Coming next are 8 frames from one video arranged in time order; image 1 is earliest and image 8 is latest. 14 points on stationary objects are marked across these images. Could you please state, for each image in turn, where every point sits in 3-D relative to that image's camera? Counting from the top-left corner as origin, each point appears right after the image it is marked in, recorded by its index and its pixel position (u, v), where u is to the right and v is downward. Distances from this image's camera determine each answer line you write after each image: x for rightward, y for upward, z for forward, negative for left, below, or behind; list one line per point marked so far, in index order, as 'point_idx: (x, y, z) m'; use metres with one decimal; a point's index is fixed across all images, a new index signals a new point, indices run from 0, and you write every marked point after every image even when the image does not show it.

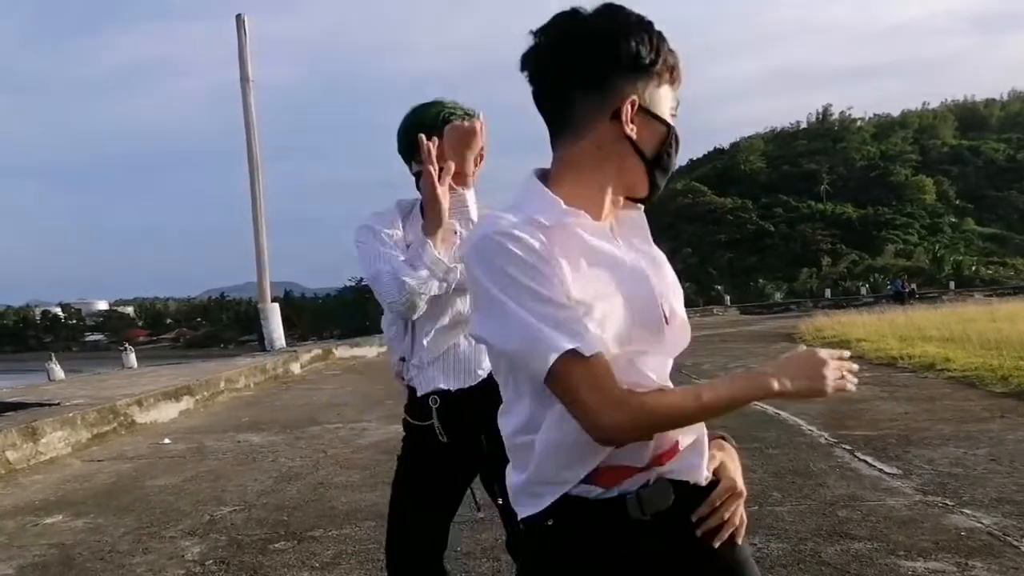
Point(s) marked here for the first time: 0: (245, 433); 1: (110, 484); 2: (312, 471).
0: (-2.8, -1.5, +7.2) m
1: (-3.0, -1.5, +5.1) m
2: (-1.5, -1.4, +5.2) m
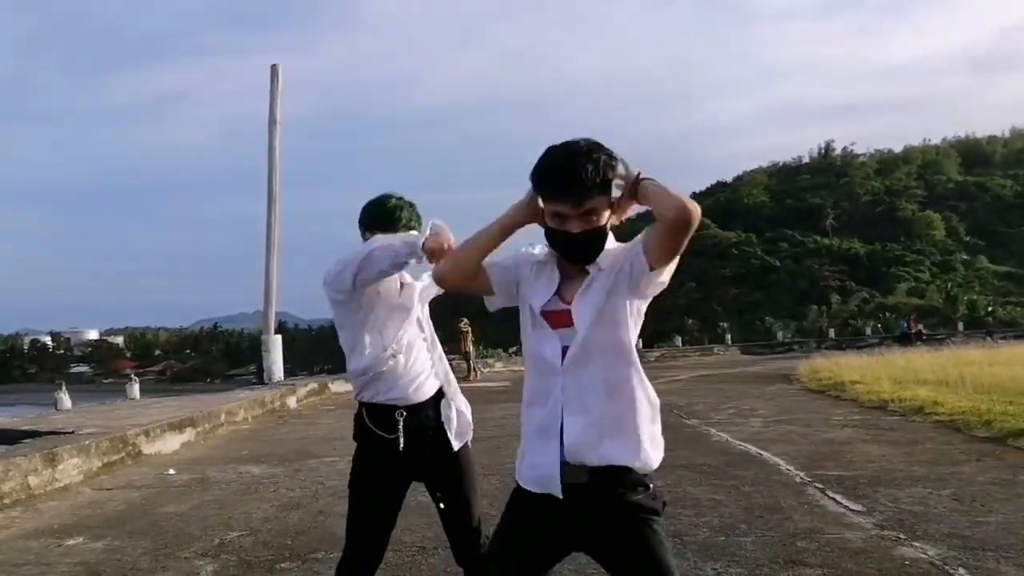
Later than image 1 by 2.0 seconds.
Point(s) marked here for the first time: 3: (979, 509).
0: (-2.9, -1.9, +7.5) m
1: (-3.1, -1.8, +5.5) m
2: (-1.6, -1.7, +5.6) m
3: (+4.1, -1.9, +6.0) m
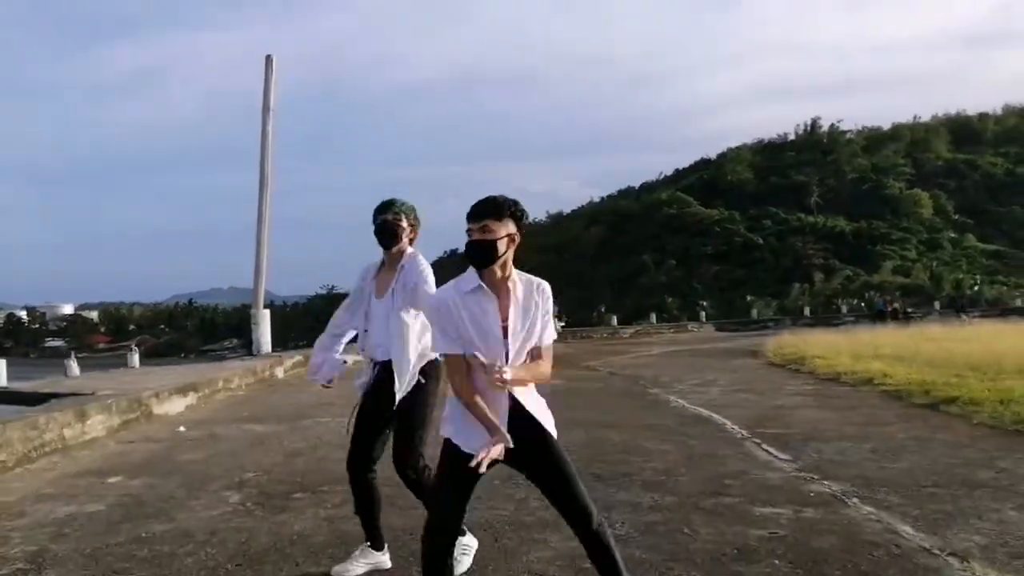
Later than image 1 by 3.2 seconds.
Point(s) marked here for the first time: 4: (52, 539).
0: (-3.2, -1.6, +8.3) m
1: (-3.3, -1.5, +6.2) m
2: (-1.9, -1.5, +6.4) m
3: (+3.8, -1.7, +7.0) m
4: (-2.6, -1.4, +3.8) m
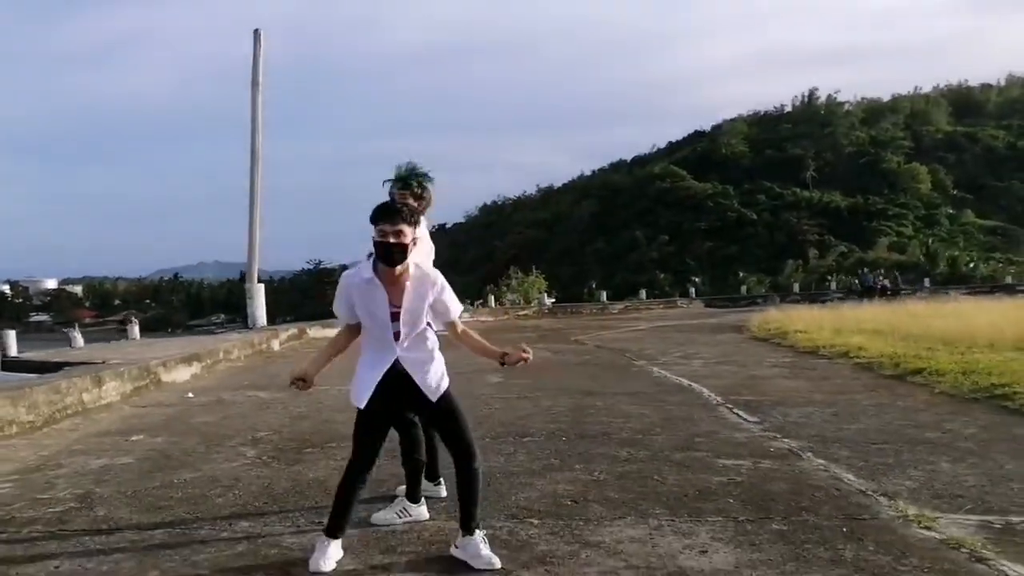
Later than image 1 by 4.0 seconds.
0: (-3.4, -1.3, +8.8) m
1: (-3.4, -1.3, +6.7) m
2: (-2.0, -1.3, +6.9) m
3: (+3.7, -1.4, +7.6) m
4: (-2.6, -1.2, +4.3) m
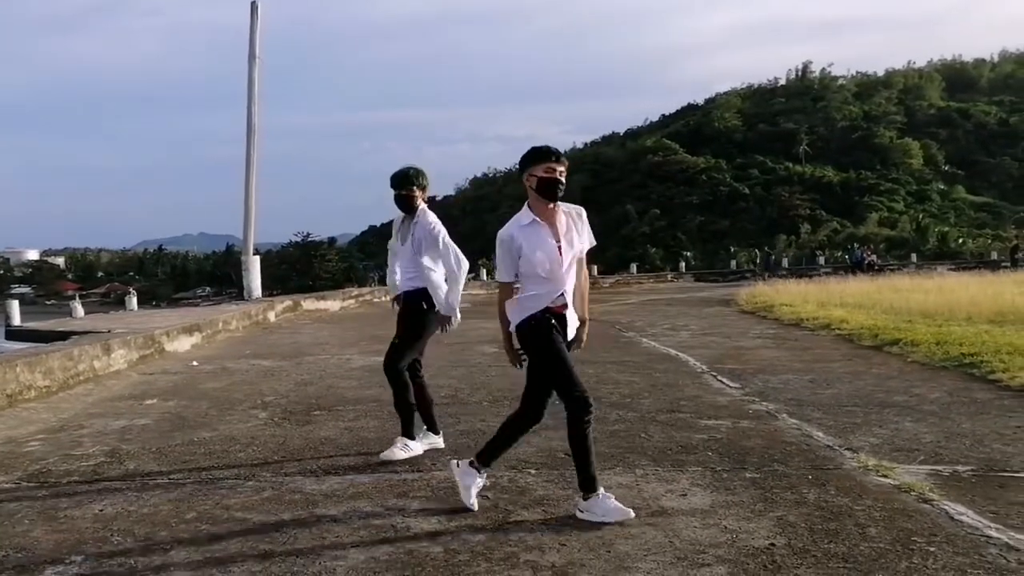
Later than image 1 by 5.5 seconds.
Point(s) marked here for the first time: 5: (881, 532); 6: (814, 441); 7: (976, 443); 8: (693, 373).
0: (-3.4, -0.9, +9.1) m
1: (-3.5, -1.0, +7.0) m
2: (-2.0, -1.0, +7.2) m
3: (+3.6, -1.1, +8.0) m
4: (-2.6, -1.0, +4.6) m
5: (+1.6, -1.0, +2.9) m
6: (+2.1, -1.1, +4.8) m
7: (+3.1, -1.1, +4.7) m
8: (+2.2, -1.1, +8.4) m
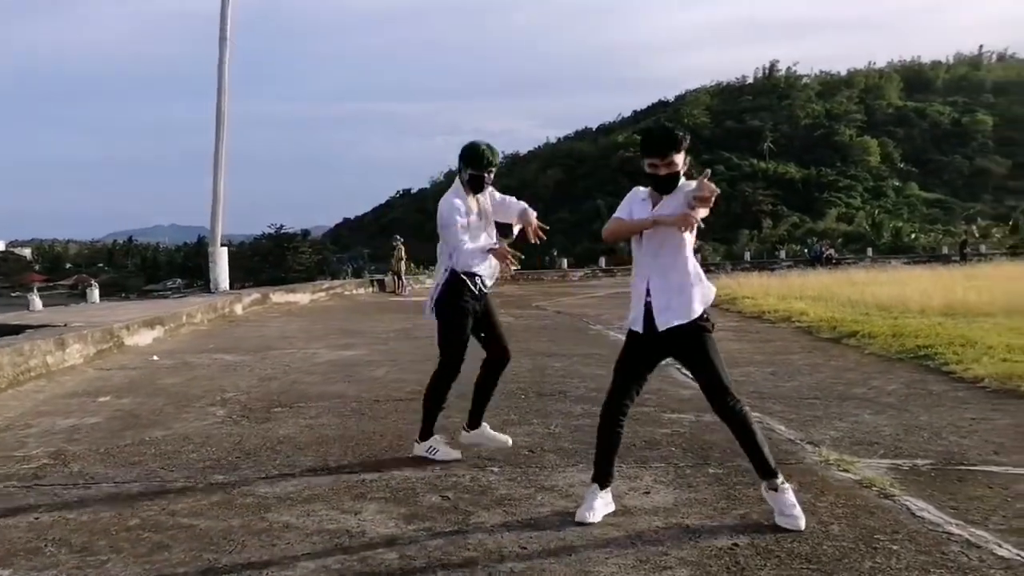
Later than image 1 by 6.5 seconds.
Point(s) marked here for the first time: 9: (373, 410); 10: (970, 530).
0: (-3.8, -0.8, +8.9) m
1: (-3.8, -0.9, +6.8) m
2: (-2.4, -0.9, +7.1) m
3: (+3.3, -1.1, +8.1) m
4: (-2.9, -1.0, +4.4) m
5: (+1.4, -1.0, +2.9) m
6: (+1.9, -1.0, +4.8) m
7: (+2.9, -1.0, +4.7) m
8: (+1.8, -1.0, +8.4) m
9: (-1.1, -0.9, +5.1) m
10: (+1.9, -1.0, +2.9) m
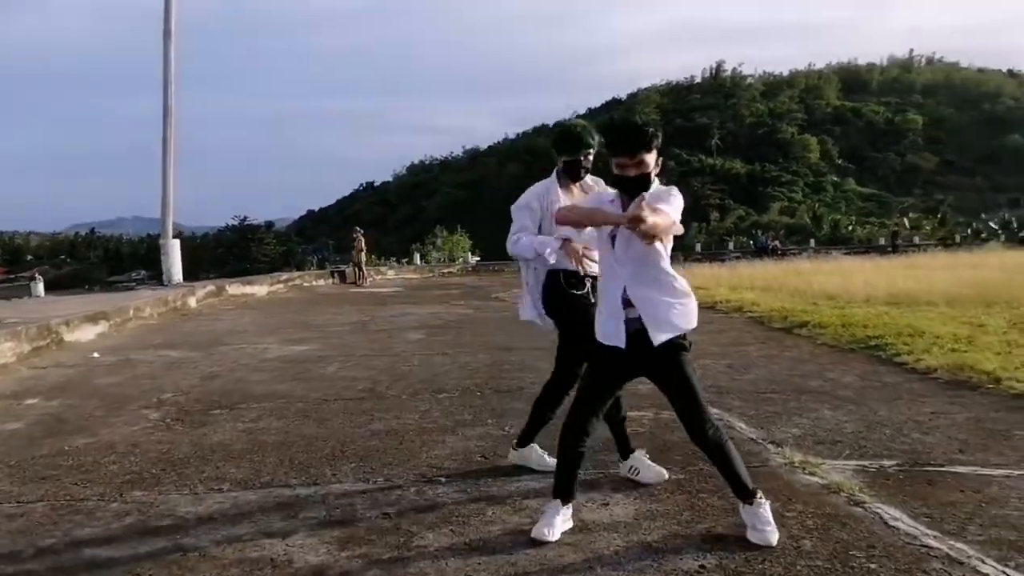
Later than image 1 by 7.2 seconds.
0: (-4.3, -0.8, +8.4) m
1: (-4.2, -0.9, +6.4) m
2: (-2.7, -0.8, +6.7) m
3: (+2.8, -1.0, +7.9) m
4: (-3.1, -1.0, +4.0) m
5: (+1.2, -1.0, +2.7) m
6: (+1.6, -1.0, +4.6) m
7: (+2.6, -1.0, +4.6) m
8: (+1.4, -0.9, +8.2) m
9: (-1.4, -0.9, +4.8) m
10: (+1.7, -1.0, +2.7) m
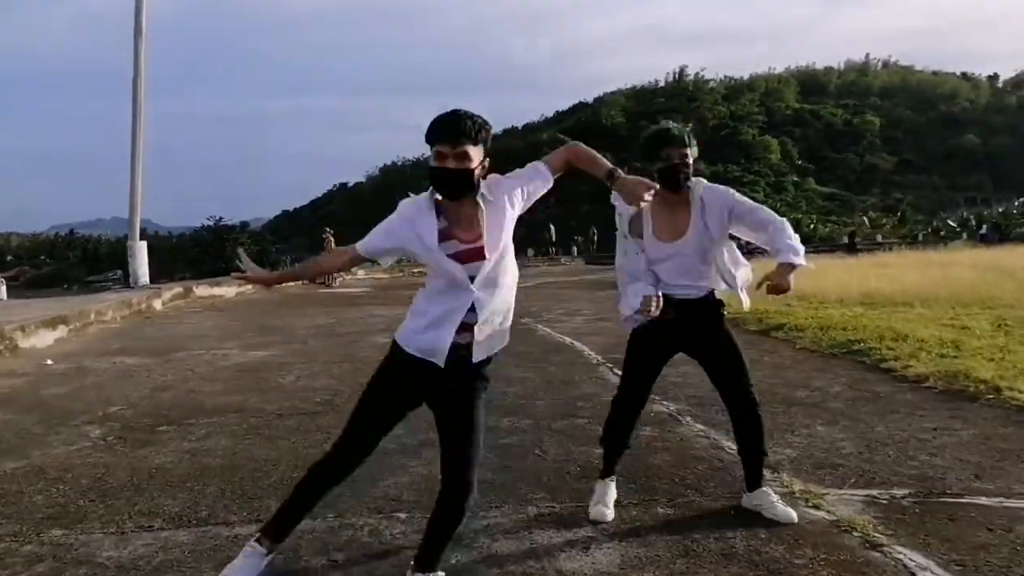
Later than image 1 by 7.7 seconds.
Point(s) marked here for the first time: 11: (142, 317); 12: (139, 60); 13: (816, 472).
0: (-4.5, -0.8, +8.0) m
1: (-4.4, -0.9, +5.9) m
2: (-2.9, -0.9, +6.2) m
3: (+2.6, -1.0, +7.6) m
4: (-3.3, -1.0, +3.6) m
5: (+1.1, -1.1, +2.3) m
6: (+1.4, -1.0, +4.3) m
7: (+2.5, -1.0, +4.3) m
8: (+1.1, -0.9, +7.9) m
9: (-1.5, -0.9, +4.4) m
10: (+1.6, -1.1, +2.4) m
11: (-6.3, -0.5, +11.8) m
12: (-7.2, +4.5, +13.1) m
13: (+1.8, -1.0, +3.9) m
